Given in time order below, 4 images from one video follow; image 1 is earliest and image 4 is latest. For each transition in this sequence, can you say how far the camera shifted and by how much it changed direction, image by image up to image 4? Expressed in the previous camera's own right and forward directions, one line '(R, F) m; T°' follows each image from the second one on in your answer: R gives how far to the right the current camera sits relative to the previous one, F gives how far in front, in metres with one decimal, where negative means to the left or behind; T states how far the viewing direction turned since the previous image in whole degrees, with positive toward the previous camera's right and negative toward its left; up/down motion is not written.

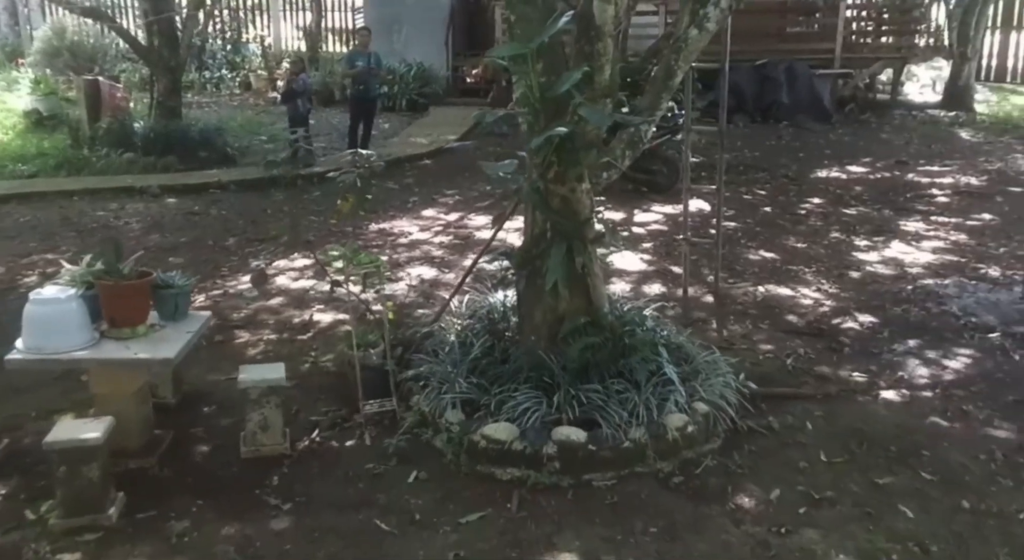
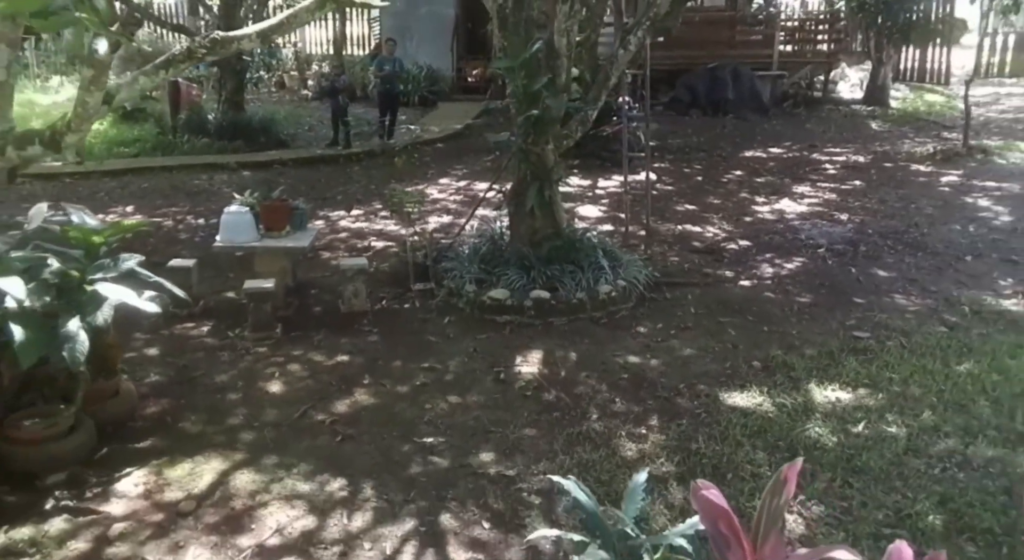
(0.0, -2.1) m; 0°
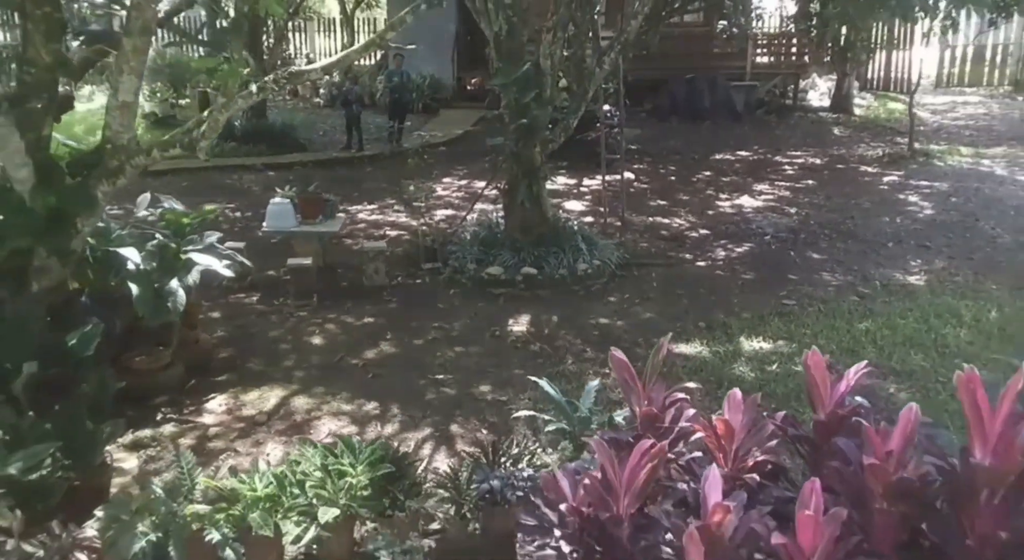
(0.0, -1.1) m; 0°
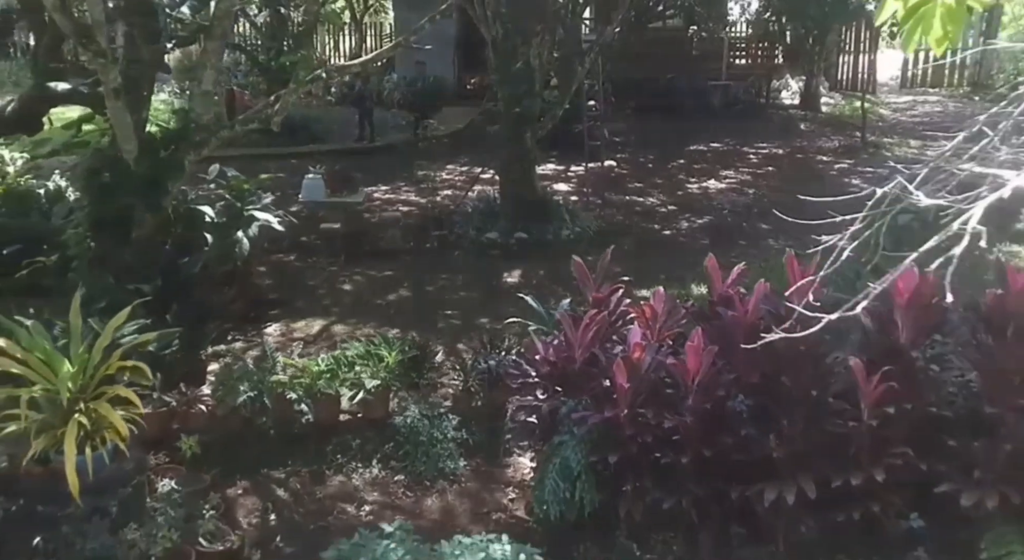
(0.0, -1.2) m; 0°
